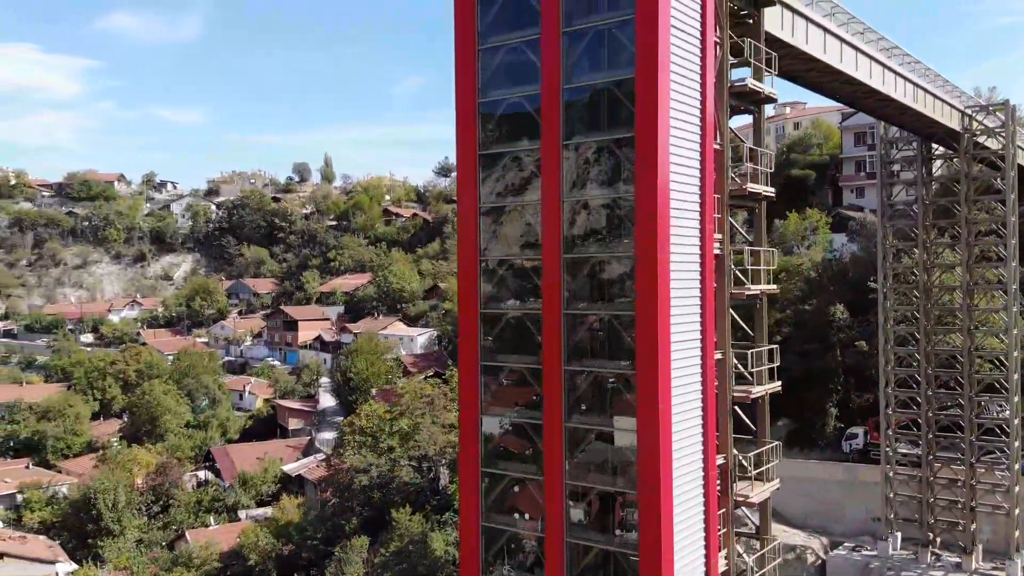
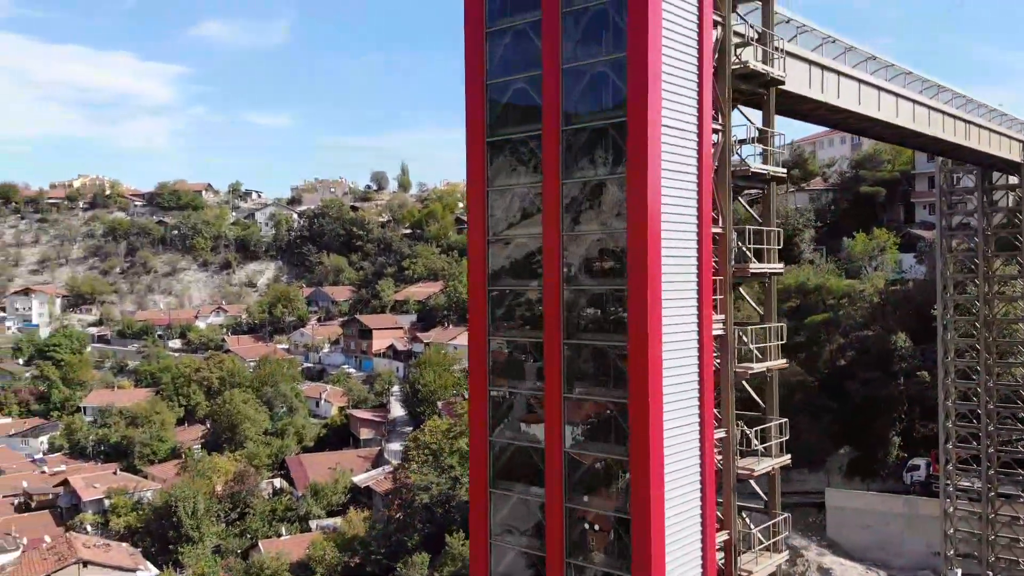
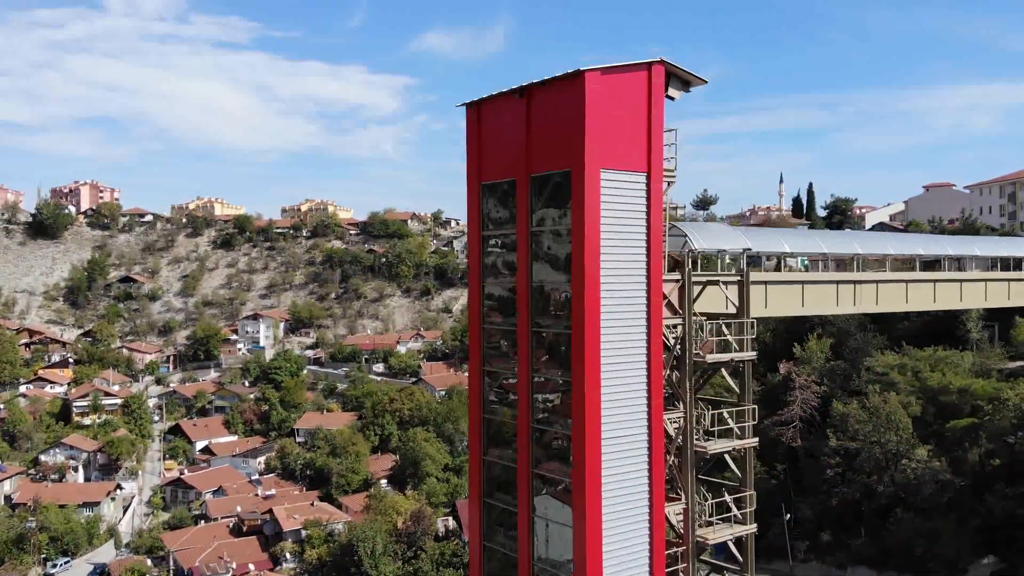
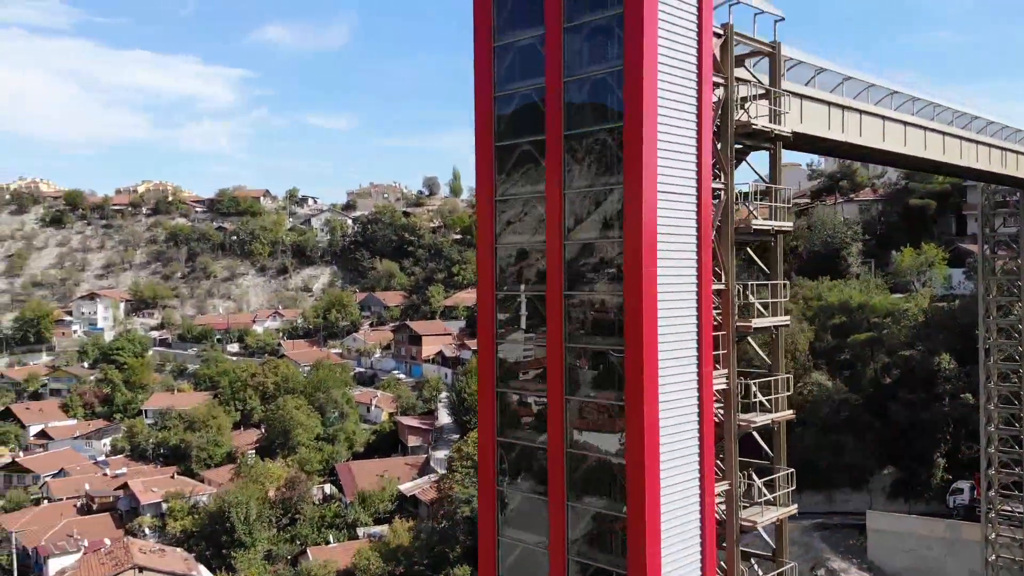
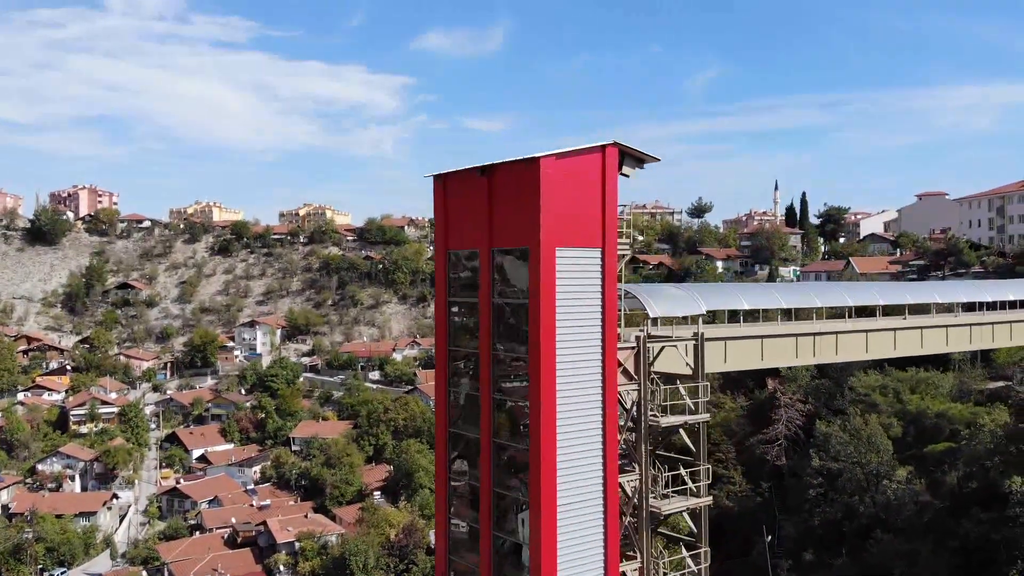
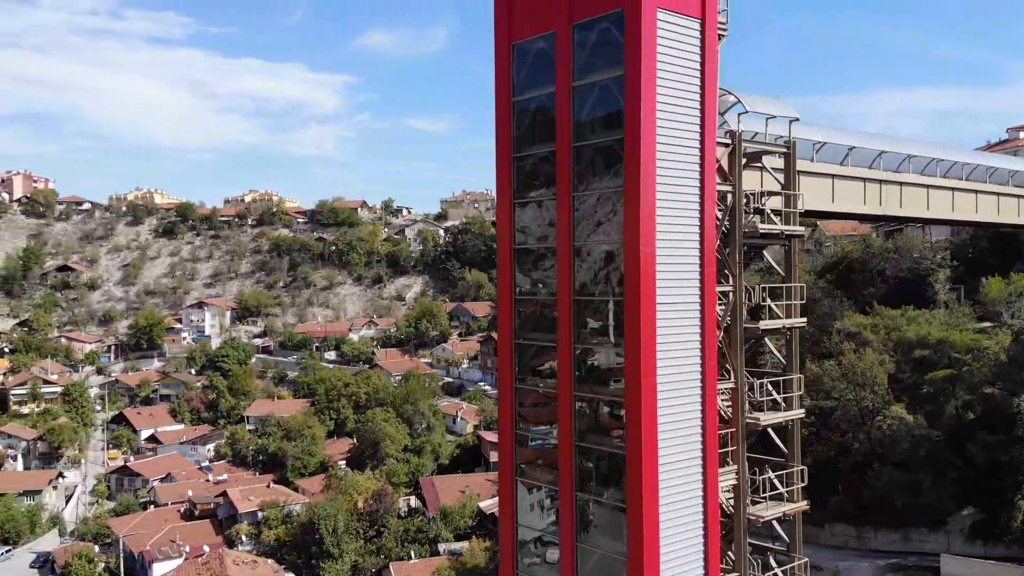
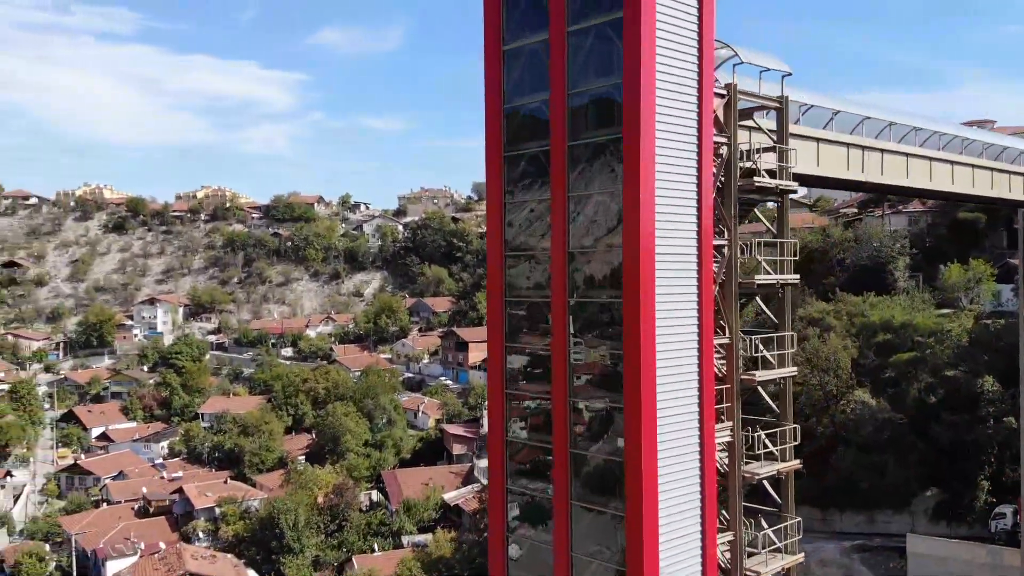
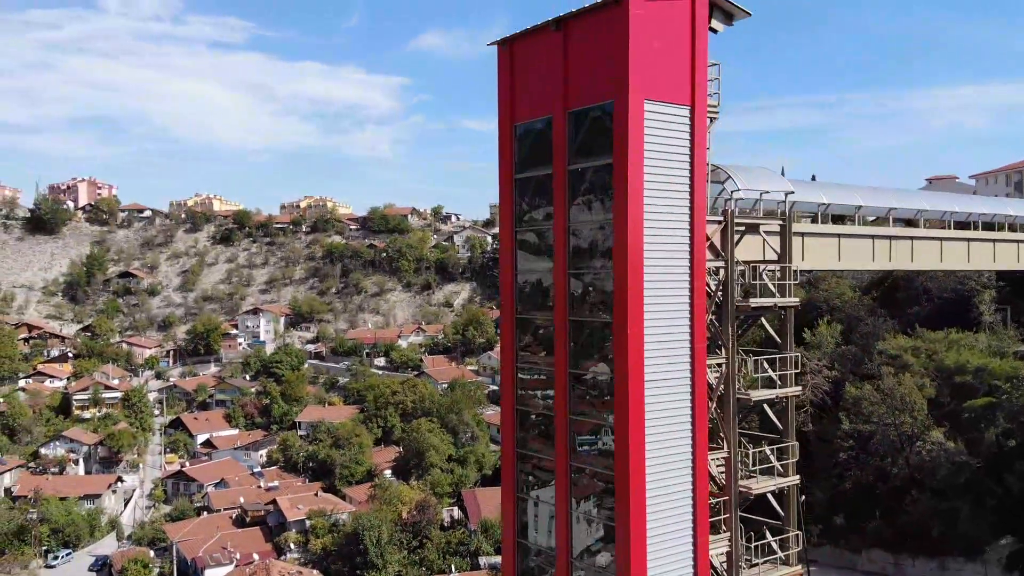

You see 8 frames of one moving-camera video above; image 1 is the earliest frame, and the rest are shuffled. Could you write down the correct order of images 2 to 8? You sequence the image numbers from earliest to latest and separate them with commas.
2, 4, 7, 6, 8, 3, 5
